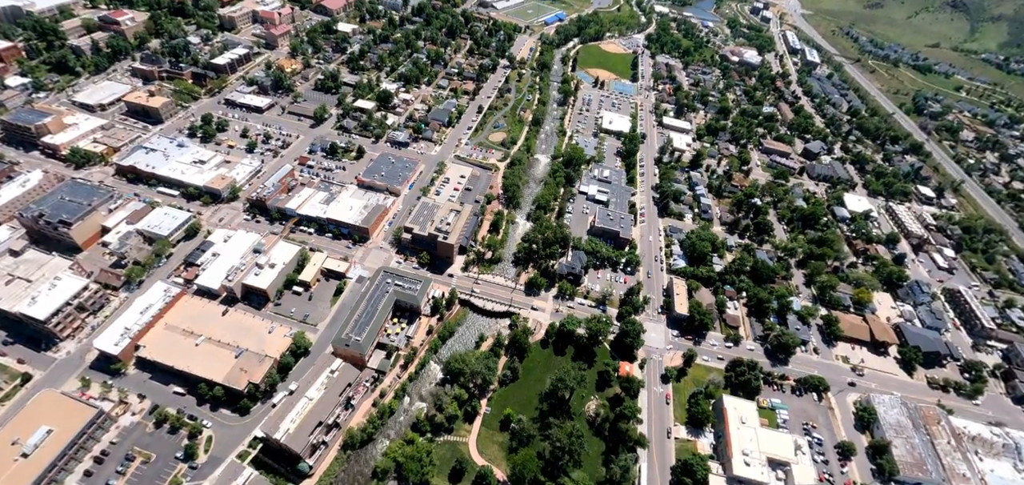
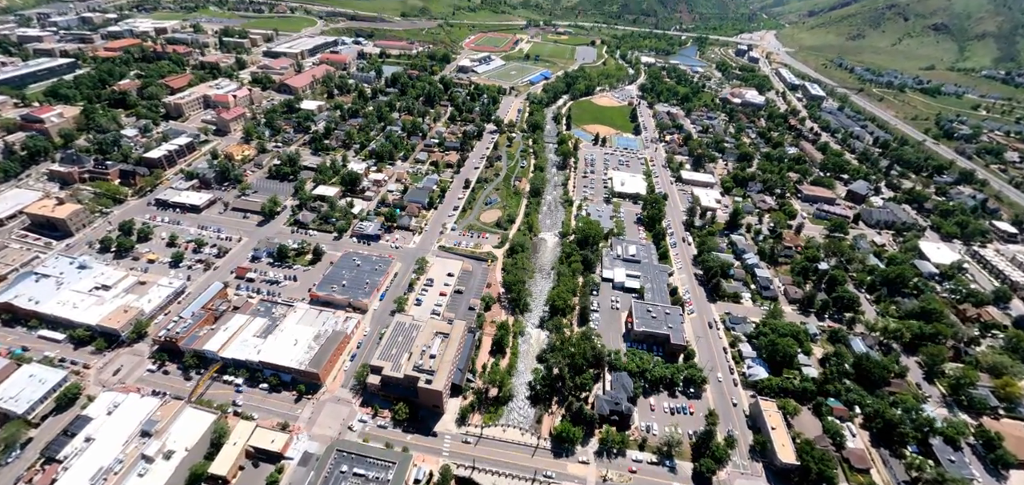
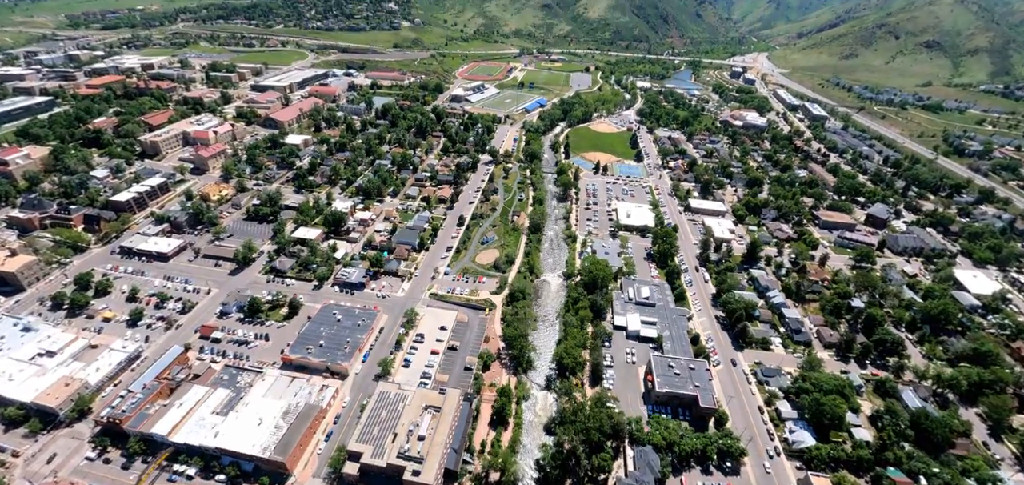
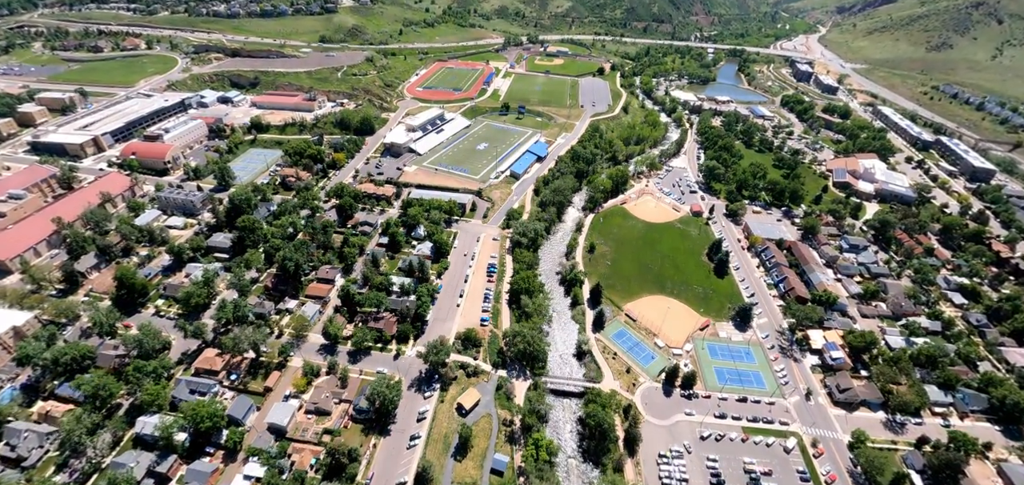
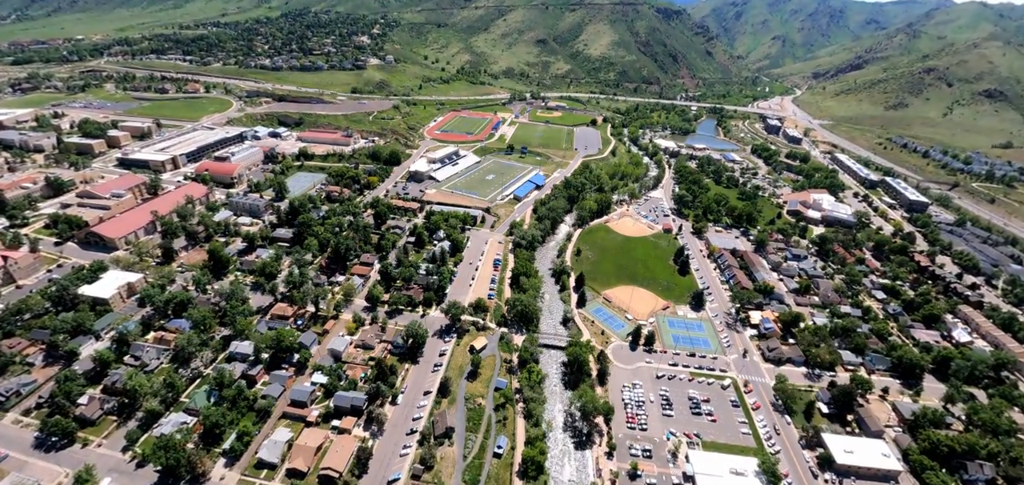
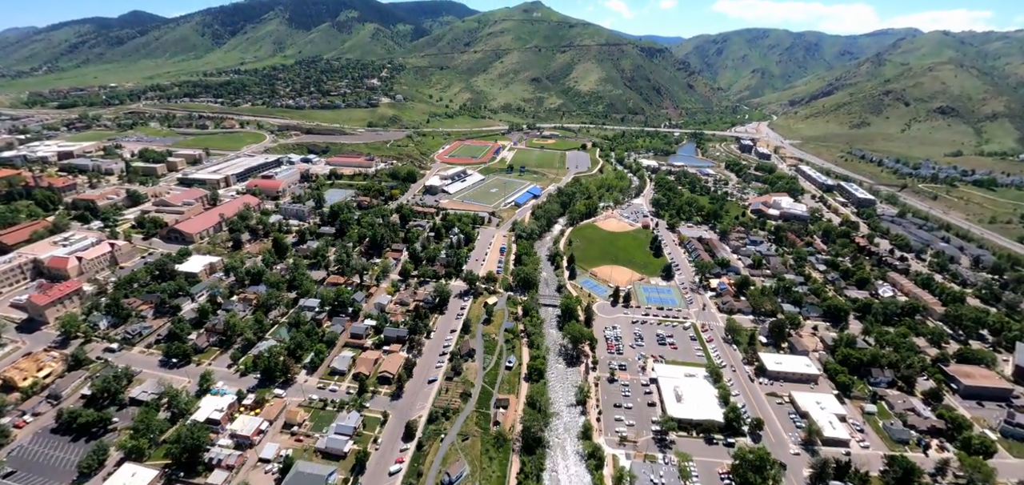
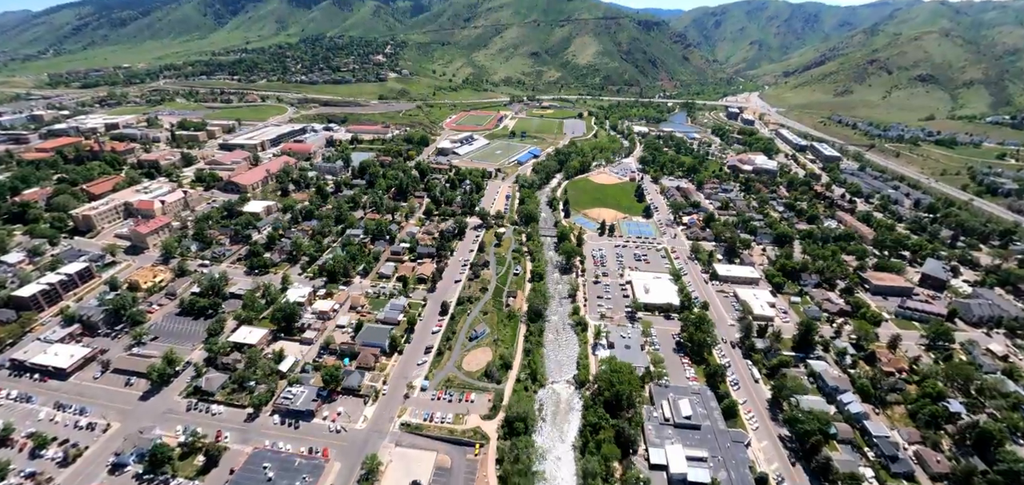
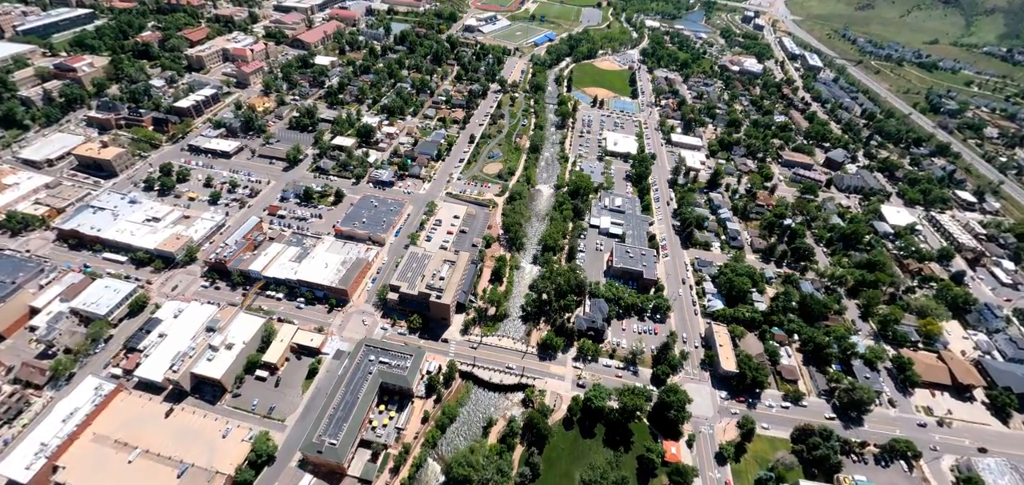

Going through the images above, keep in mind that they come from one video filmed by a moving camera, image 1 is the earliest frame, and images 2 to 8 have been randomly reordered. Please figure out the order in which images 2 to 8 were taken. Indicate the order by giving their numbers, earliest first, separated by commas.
8, 2, 3, 7, 6, 5, 4
